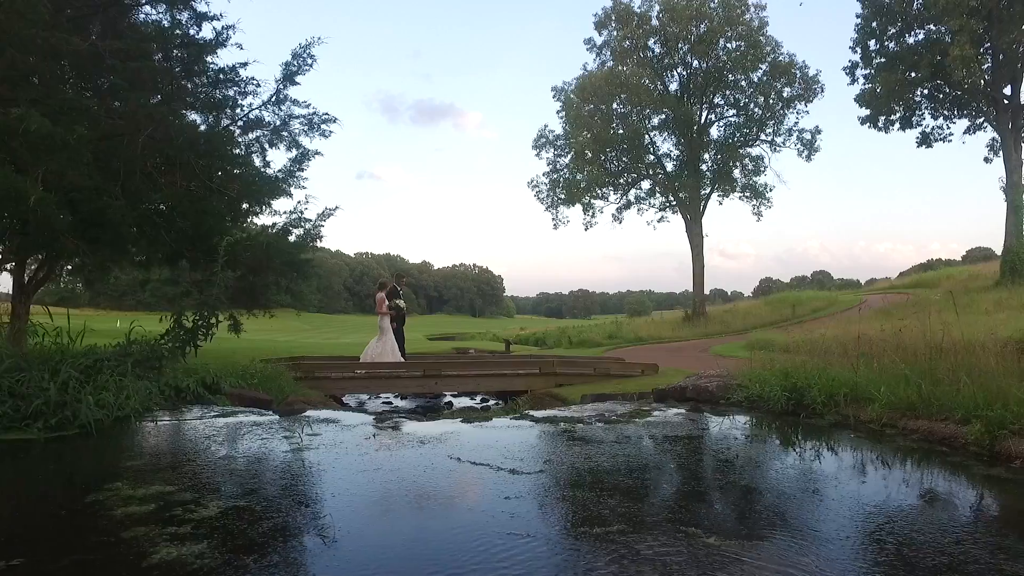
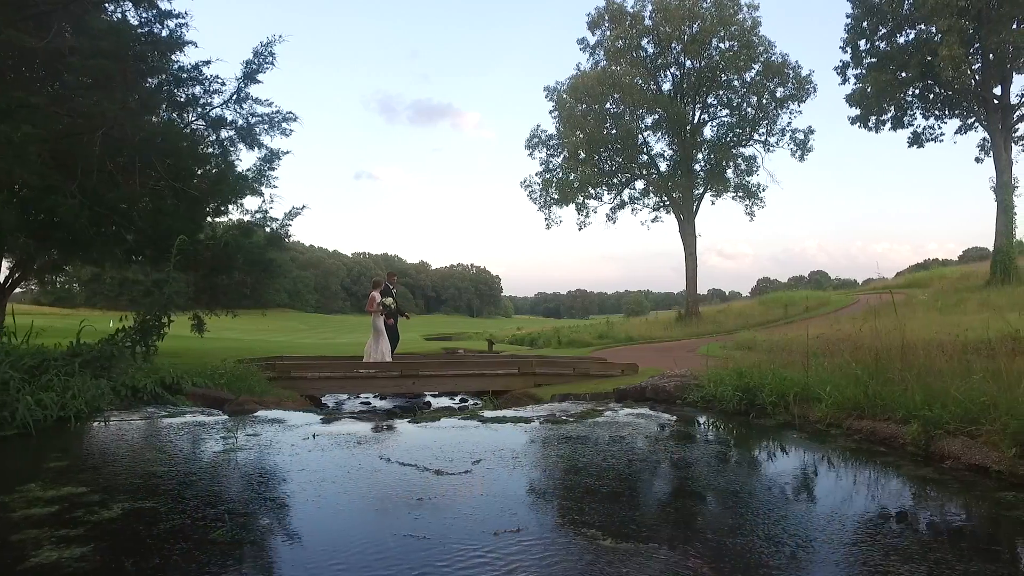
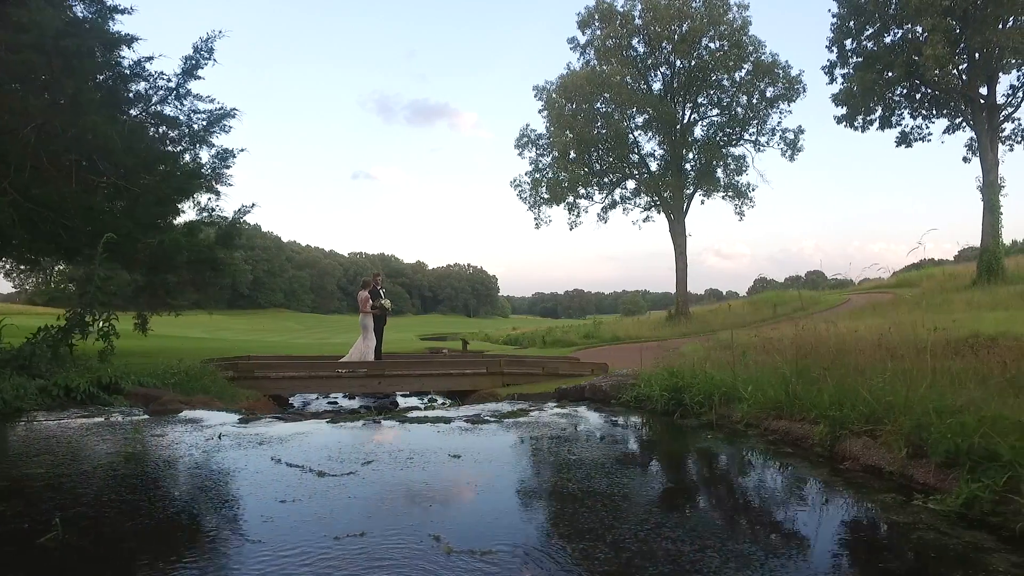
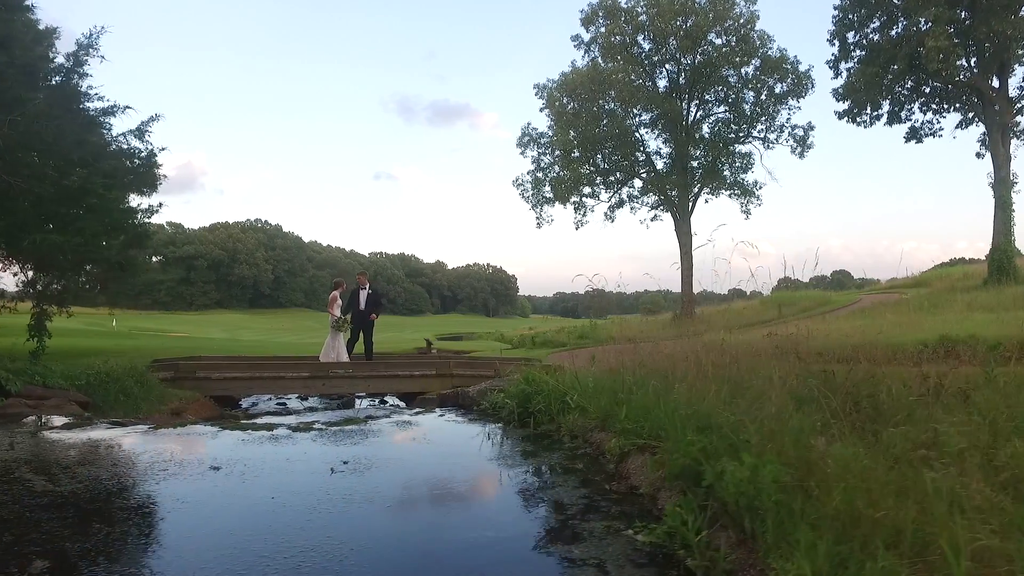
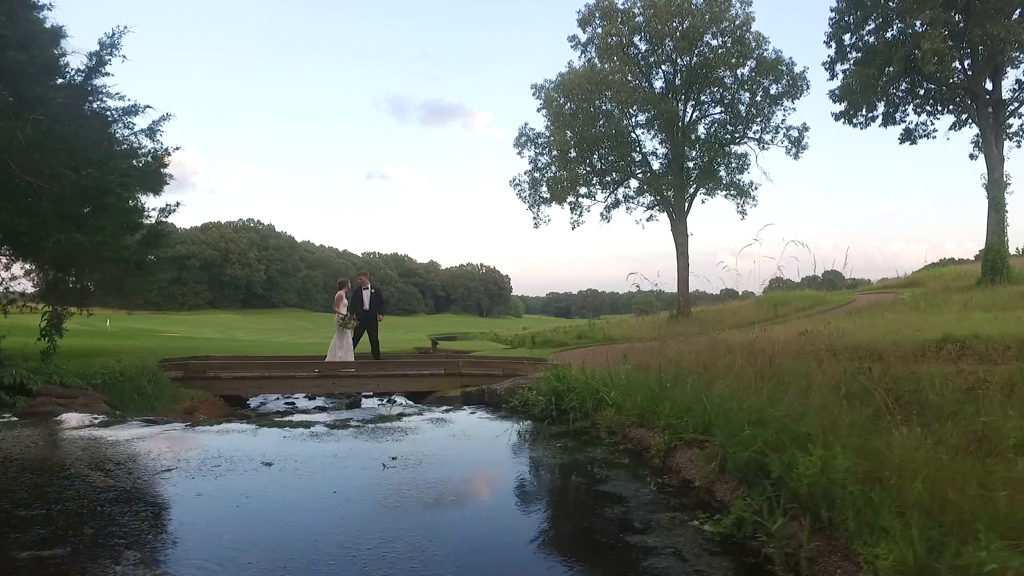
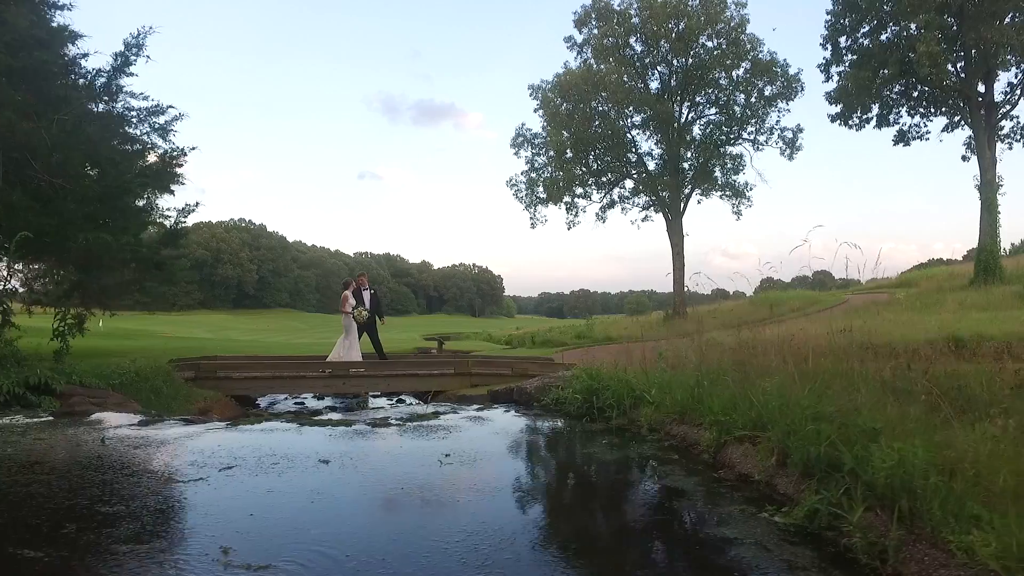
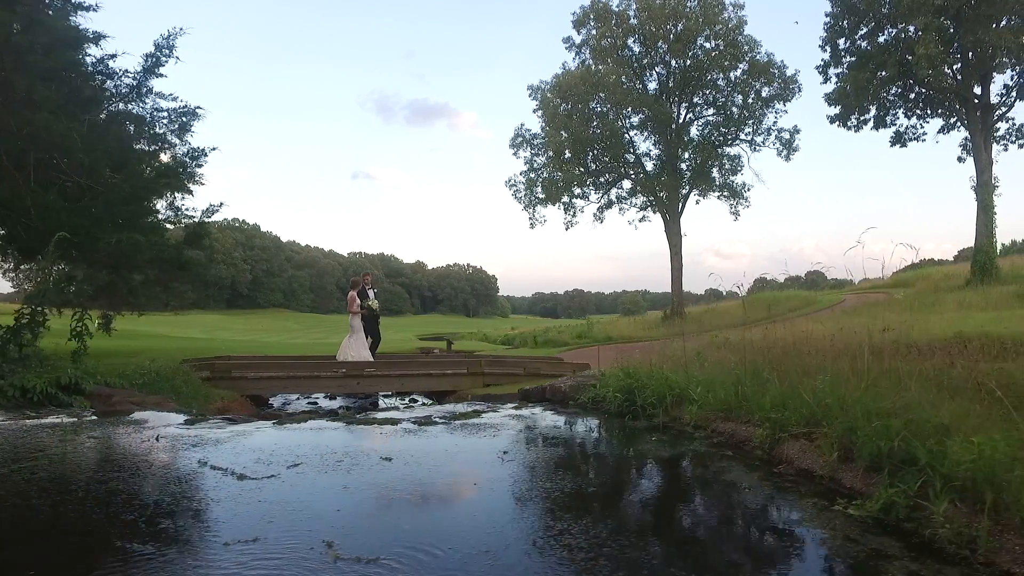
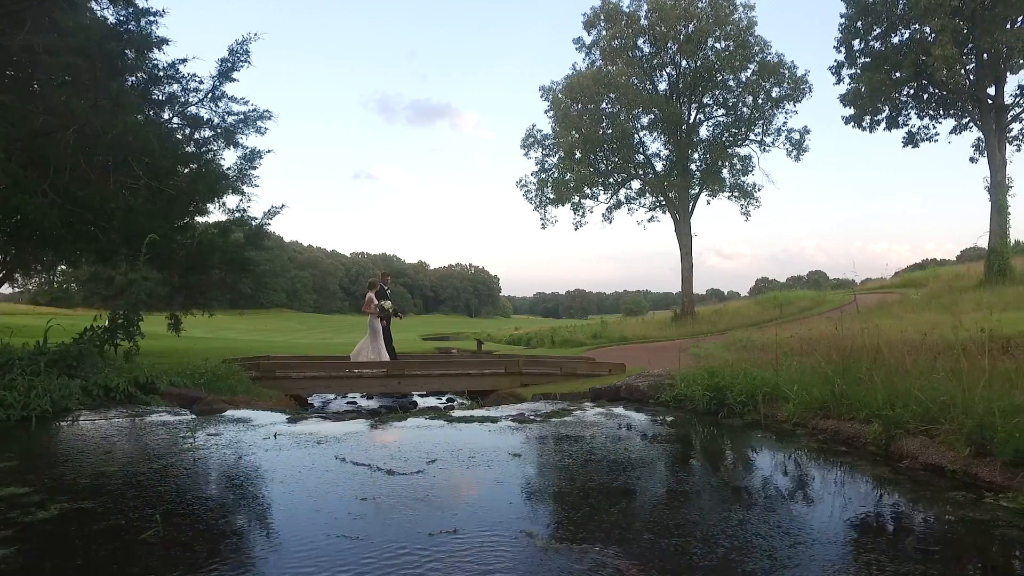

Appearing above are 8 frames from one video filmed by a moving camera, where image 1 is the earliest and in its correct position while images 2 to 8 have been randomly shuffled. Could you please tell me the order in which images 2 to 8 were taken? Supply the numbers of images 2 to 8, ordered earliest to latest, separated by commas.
2, 8, 3, 7, 6, 5, 4
